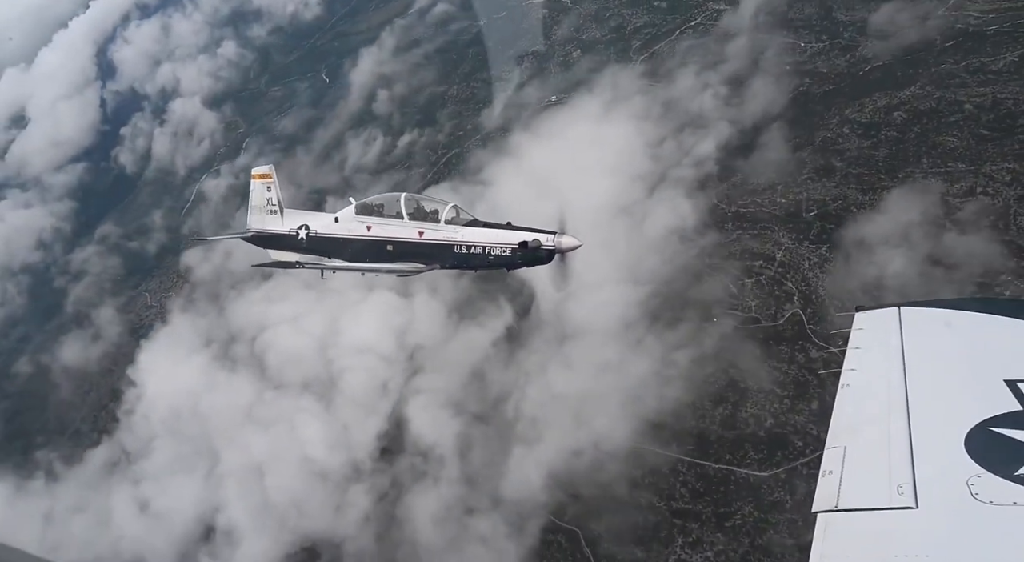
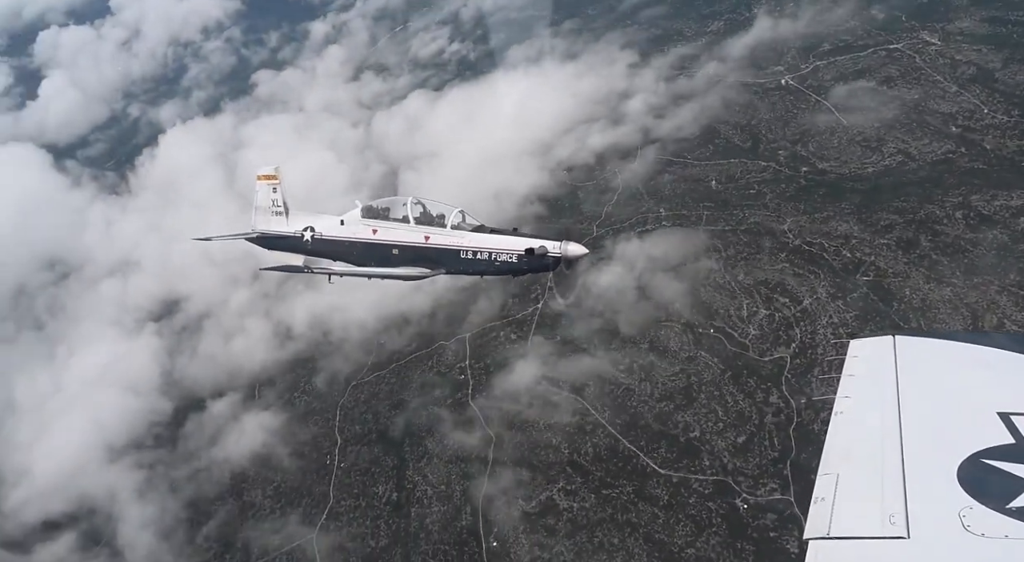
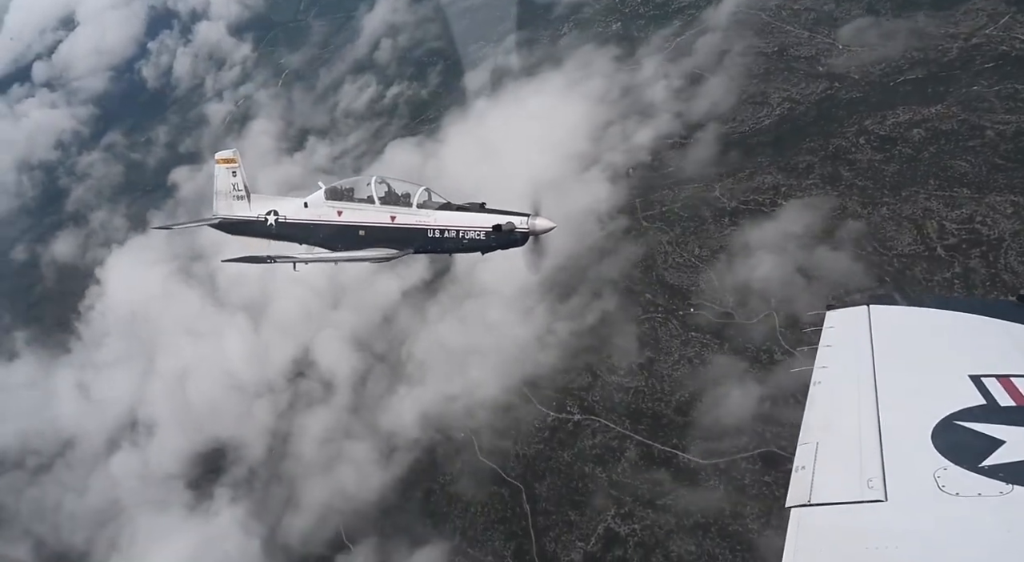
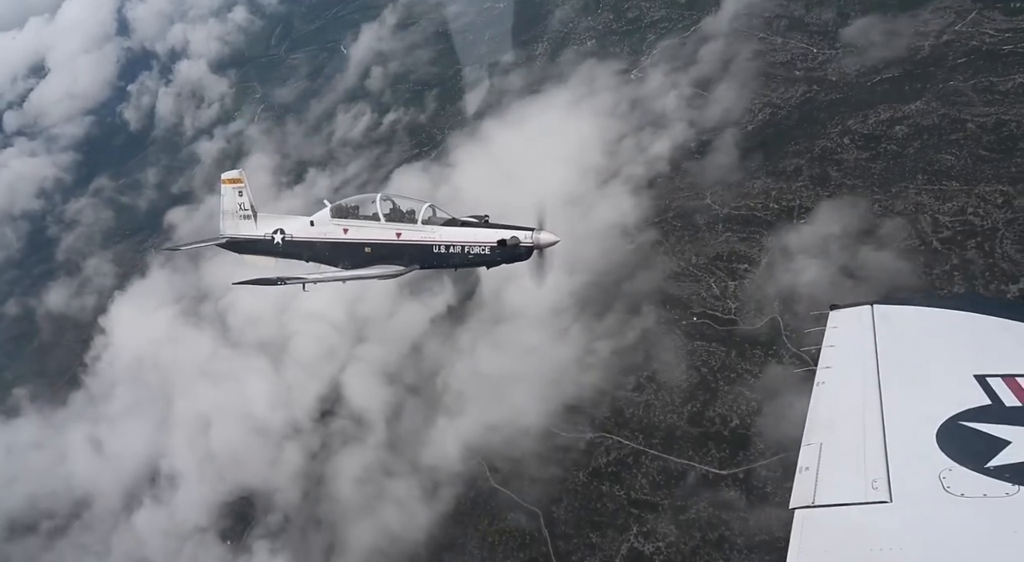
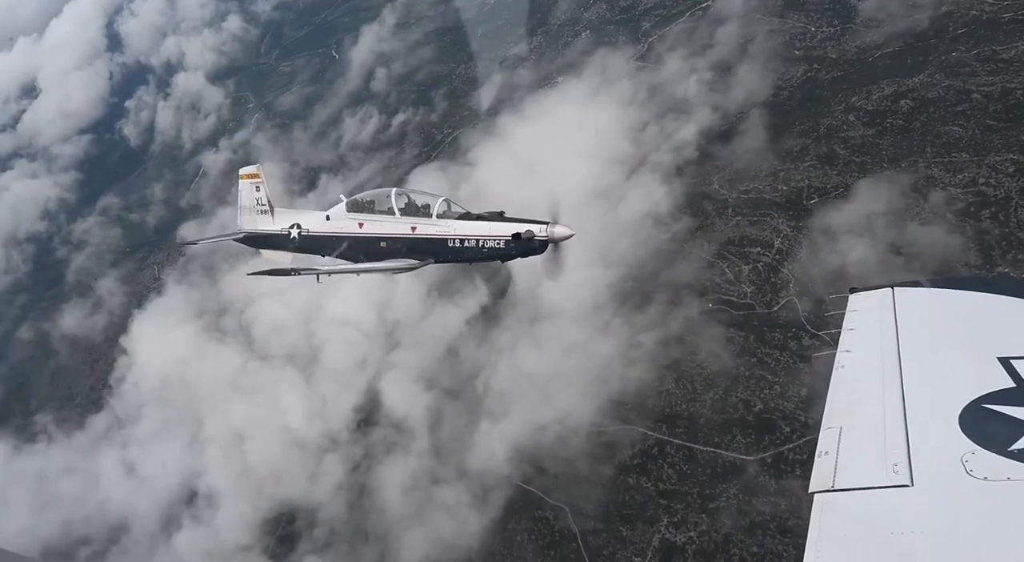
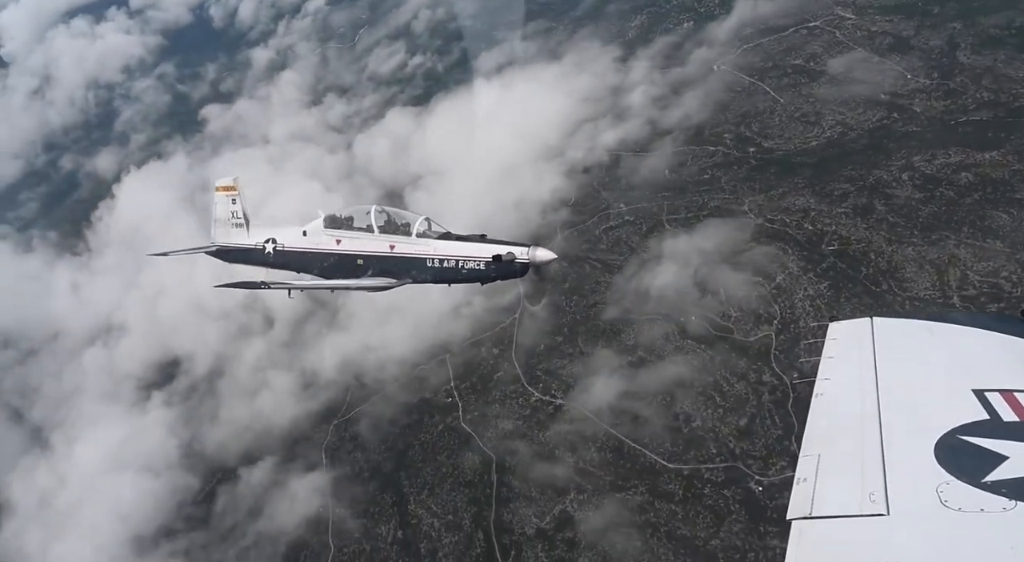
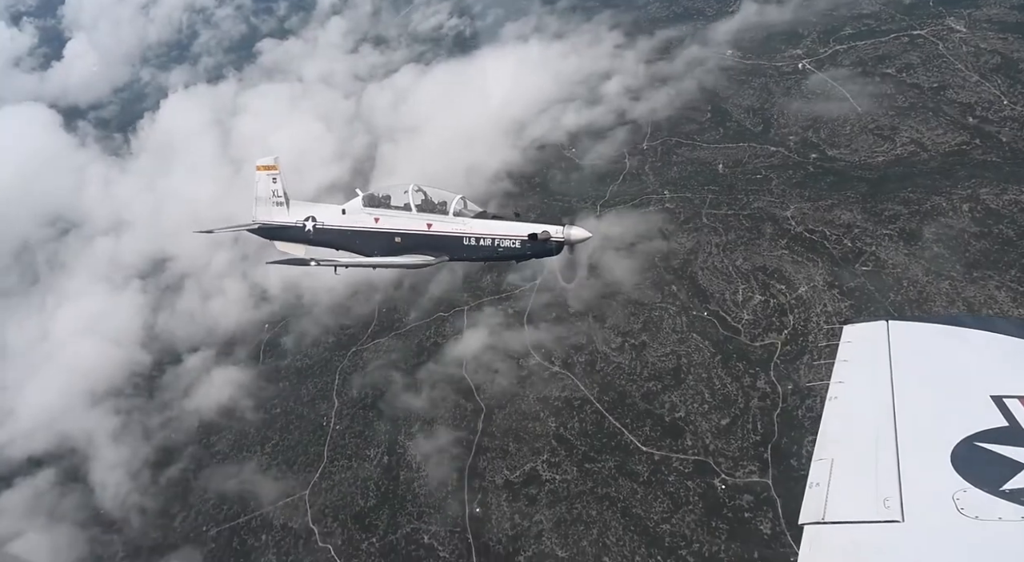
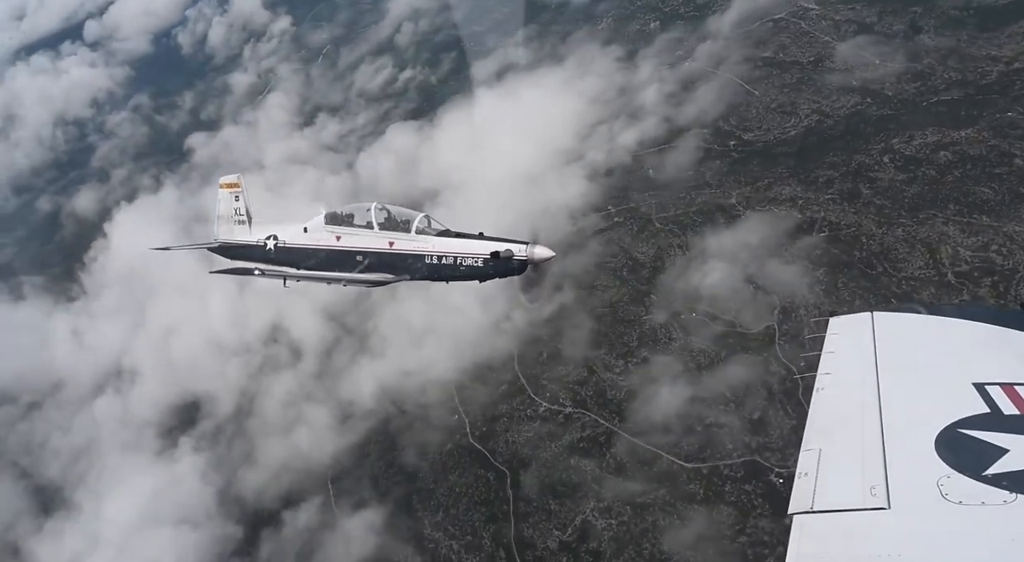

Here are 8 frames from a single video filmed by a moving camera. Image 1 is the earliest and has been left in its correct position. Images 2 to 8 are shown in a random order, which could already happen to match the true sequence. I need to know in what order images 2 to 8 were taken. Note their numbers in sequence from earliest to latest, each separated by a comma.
5, 4, 3, 8, 6, 2, 7
